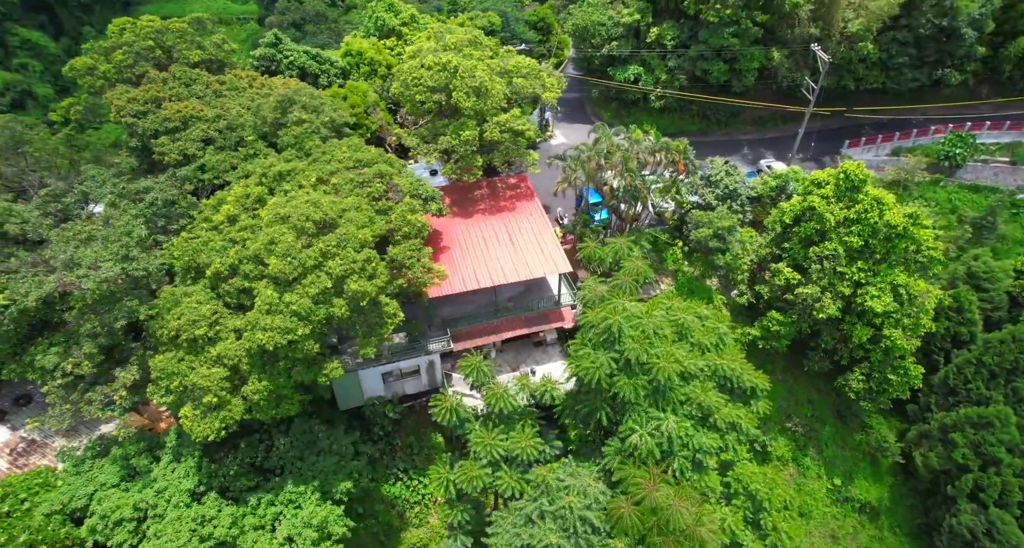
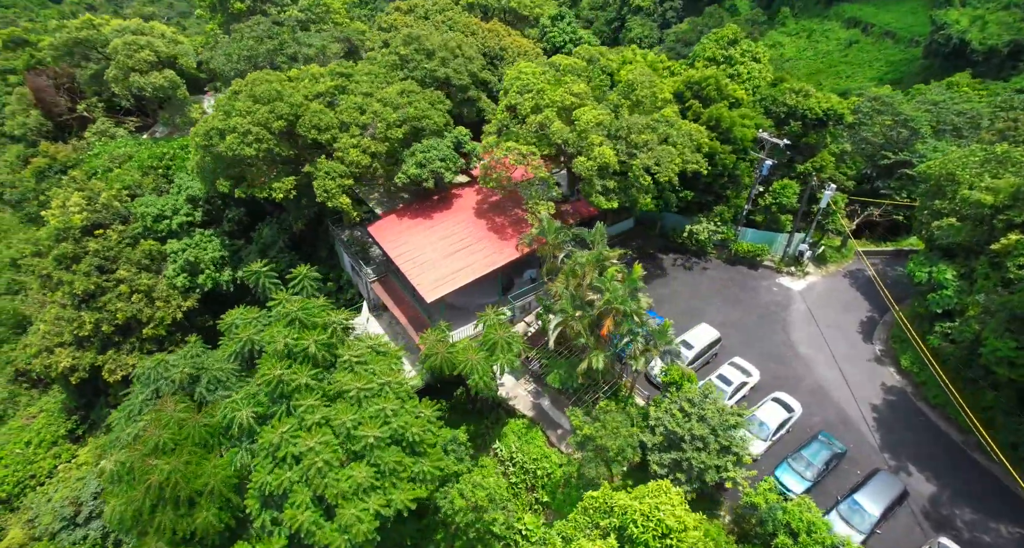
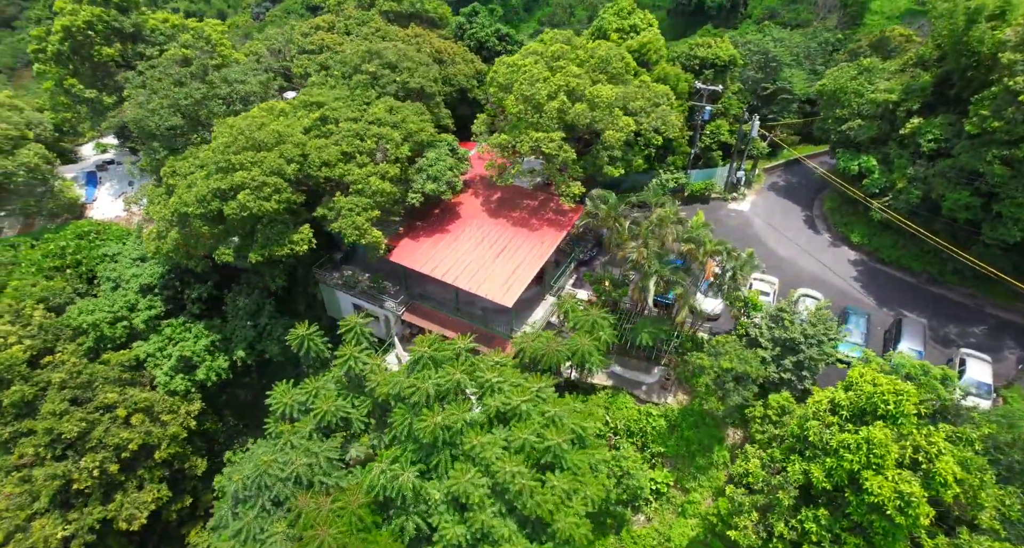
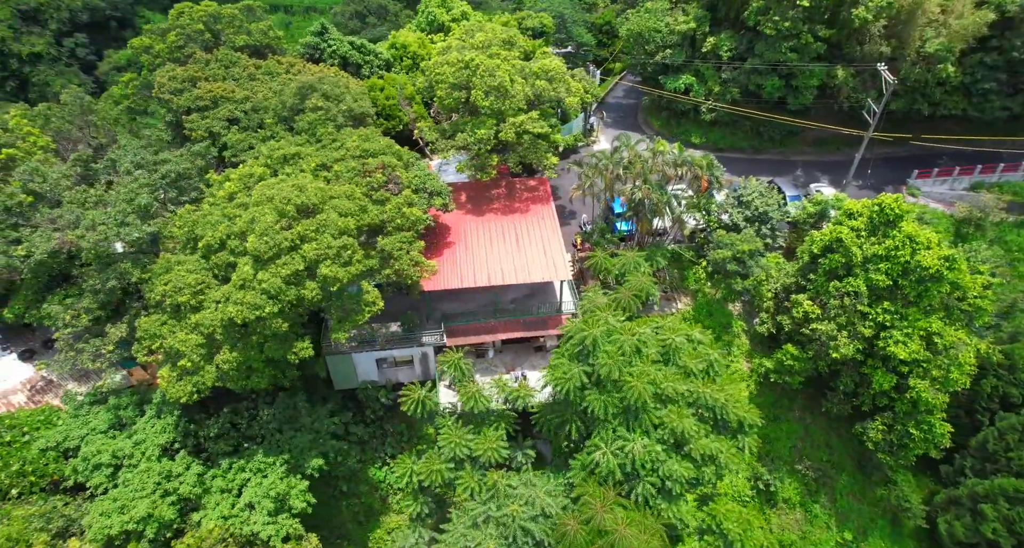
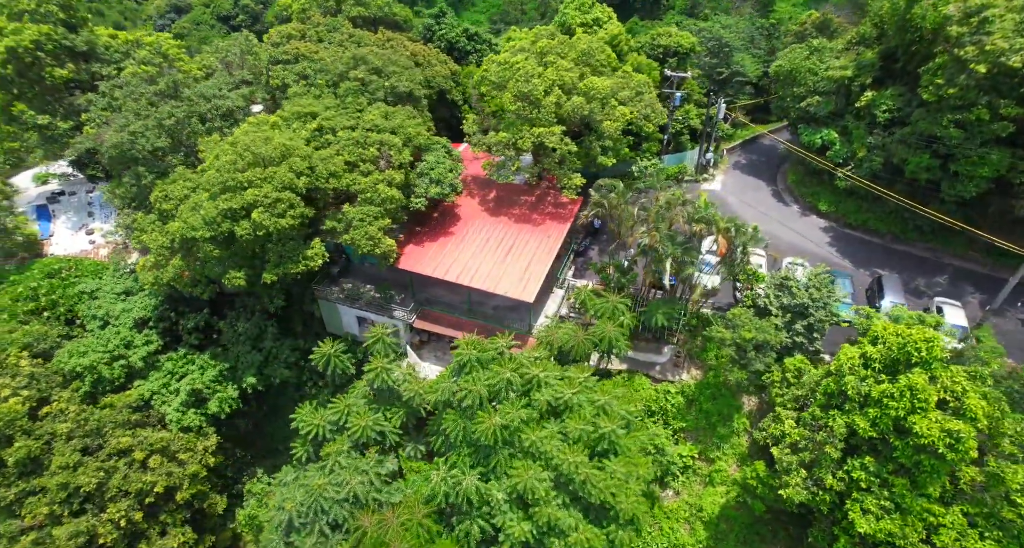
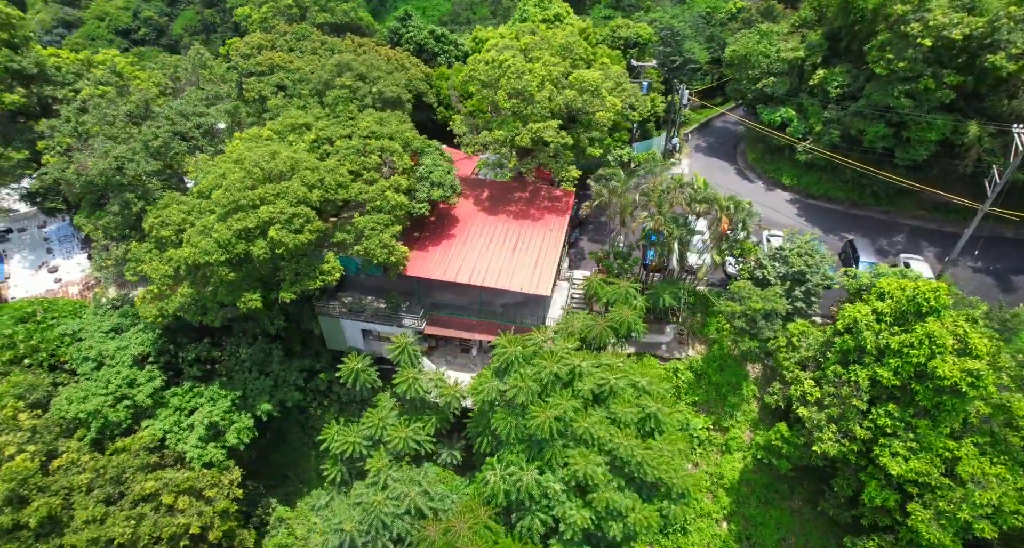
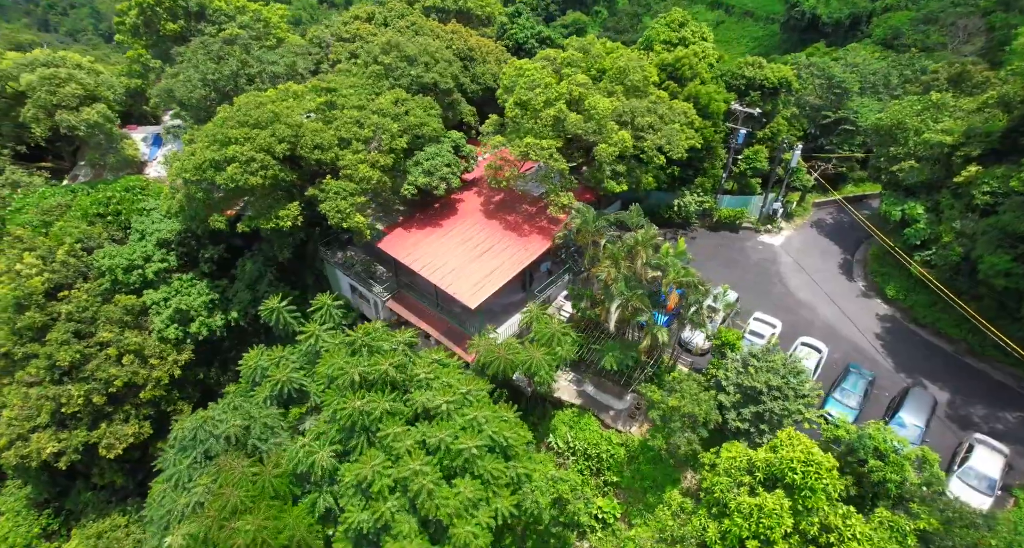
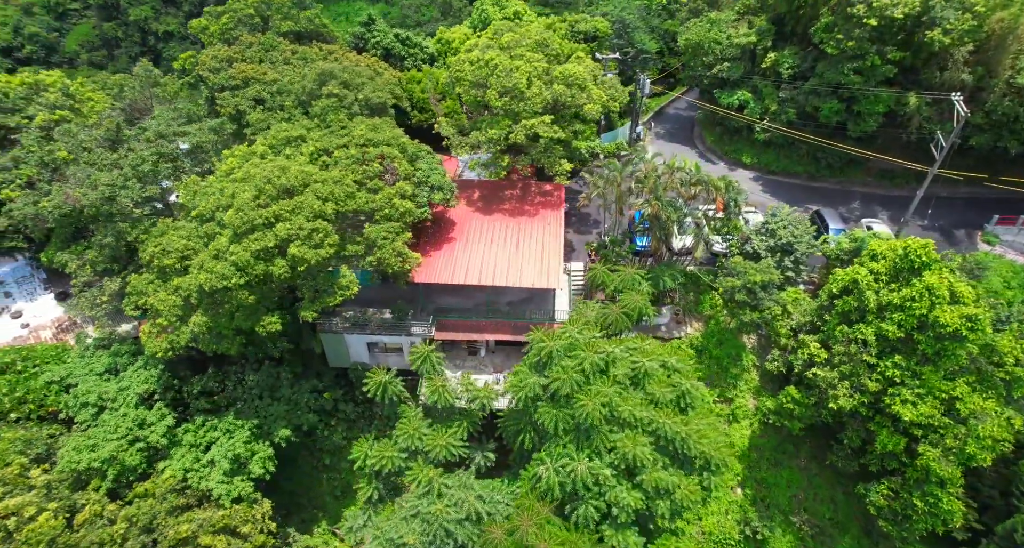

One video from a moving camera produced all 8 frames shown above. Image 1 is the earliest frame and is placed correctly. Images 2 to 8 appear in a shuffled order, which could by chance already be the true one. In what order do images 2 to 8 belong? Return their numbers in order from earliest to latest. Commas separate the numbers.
4, 8, 6, 5, 3, 7, 2
